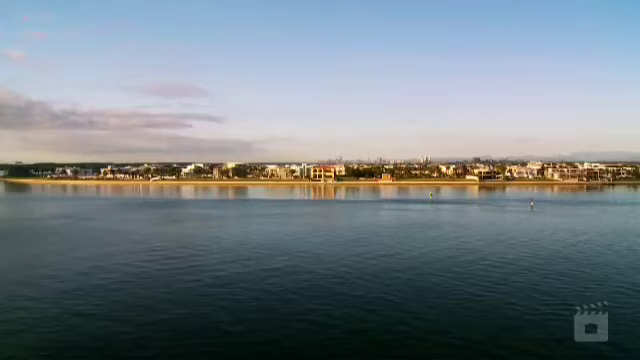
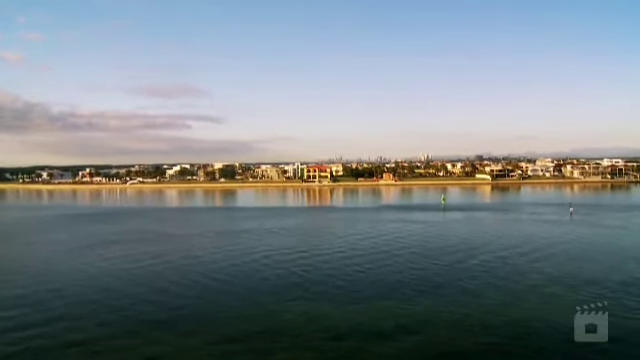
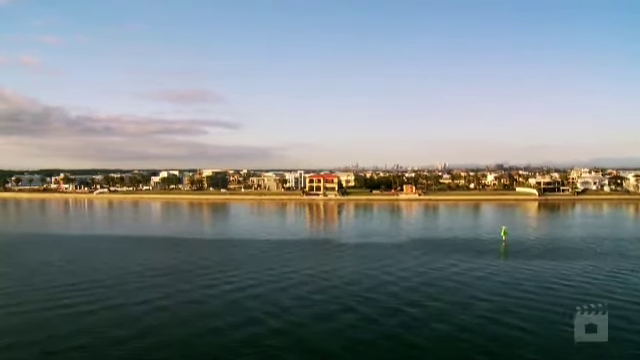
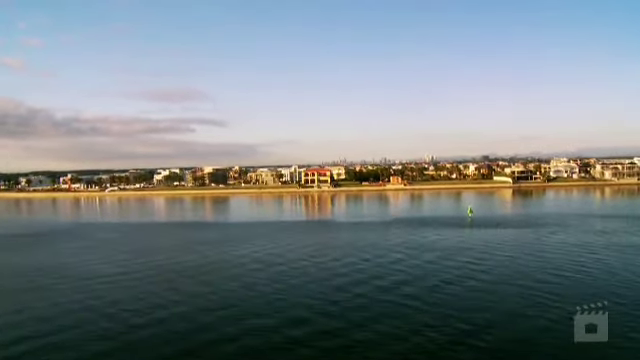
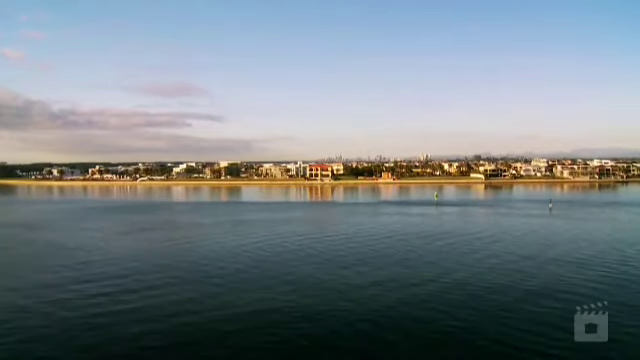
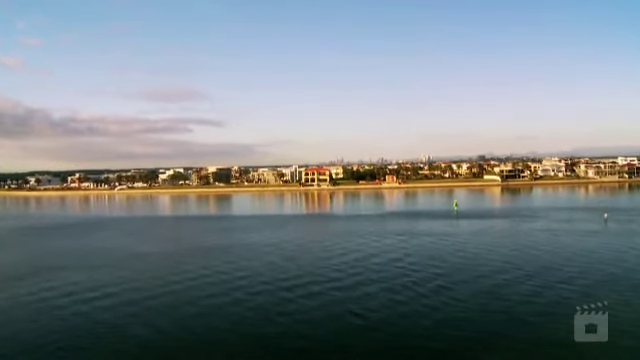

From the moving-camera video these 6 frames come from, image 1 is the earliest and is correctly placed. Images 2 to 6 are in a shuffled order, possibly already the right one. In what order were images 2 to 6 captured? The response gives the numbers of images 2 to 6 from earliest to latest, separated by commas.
5, 2, 6, 4, 3
